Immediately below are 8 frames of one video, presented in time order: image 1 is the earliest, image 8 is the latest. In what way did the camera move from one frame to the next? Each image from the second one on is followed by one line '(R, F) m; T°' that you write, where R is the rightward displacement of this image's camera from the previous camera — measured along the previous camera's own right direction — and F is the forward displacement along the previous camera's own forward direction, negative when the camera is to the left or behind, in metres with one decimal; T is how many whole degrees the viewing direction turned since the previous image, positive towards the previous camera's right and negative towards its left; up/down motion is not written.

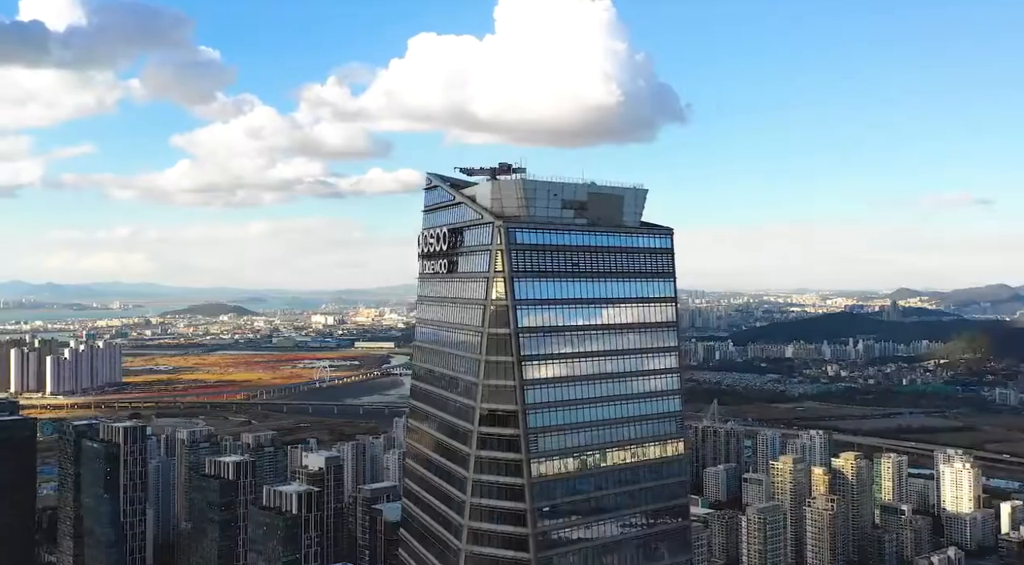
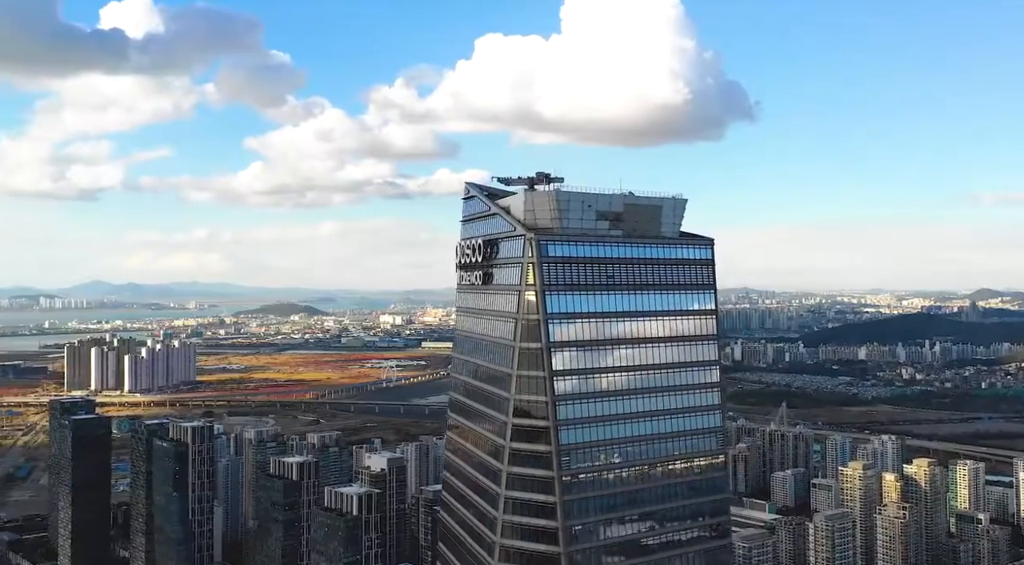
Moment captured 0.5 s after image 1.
(+0.5, +0.2) m; -4°
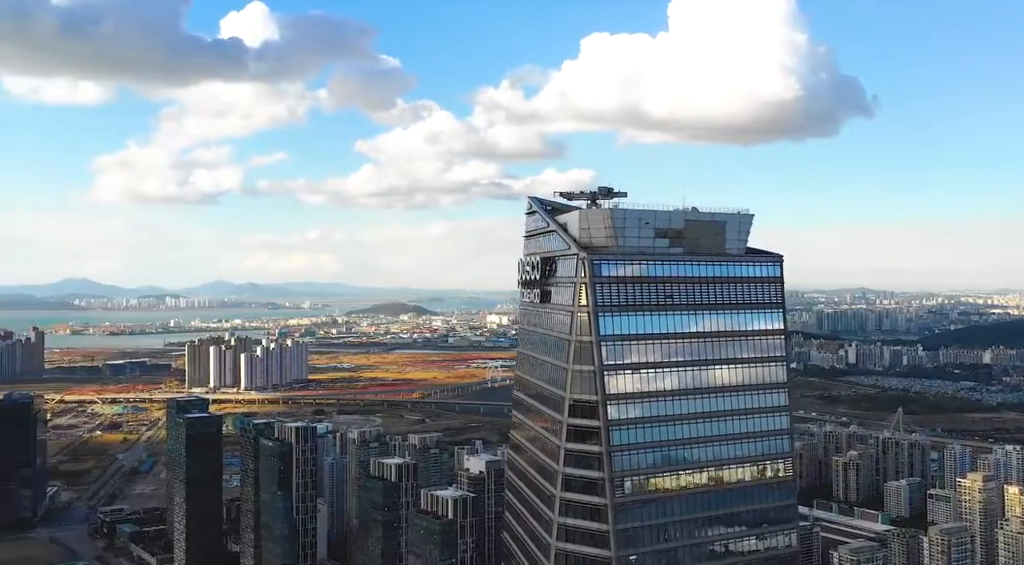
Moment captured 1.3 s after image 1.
(+0.8, +0.4) m; -6°
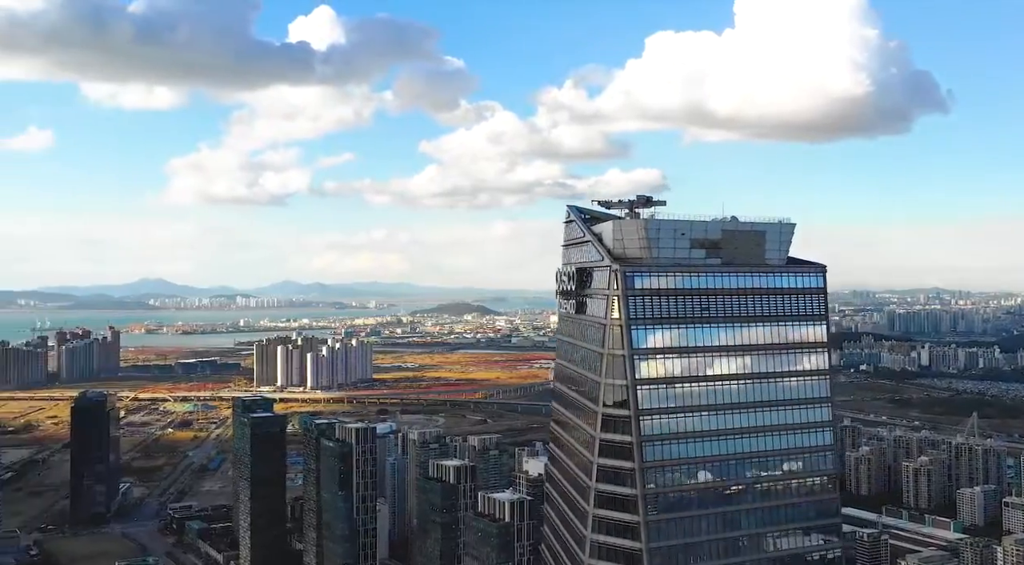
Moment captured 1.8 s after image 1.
(+0.5, +0.2) m; -4°
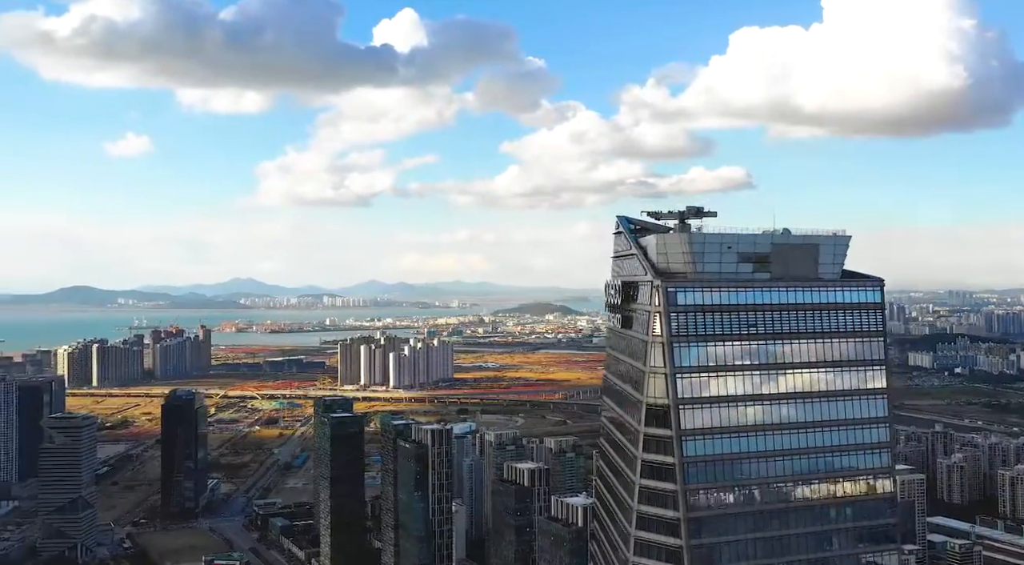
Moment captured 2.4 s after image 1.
(+0.6, +0.3) m; -5°
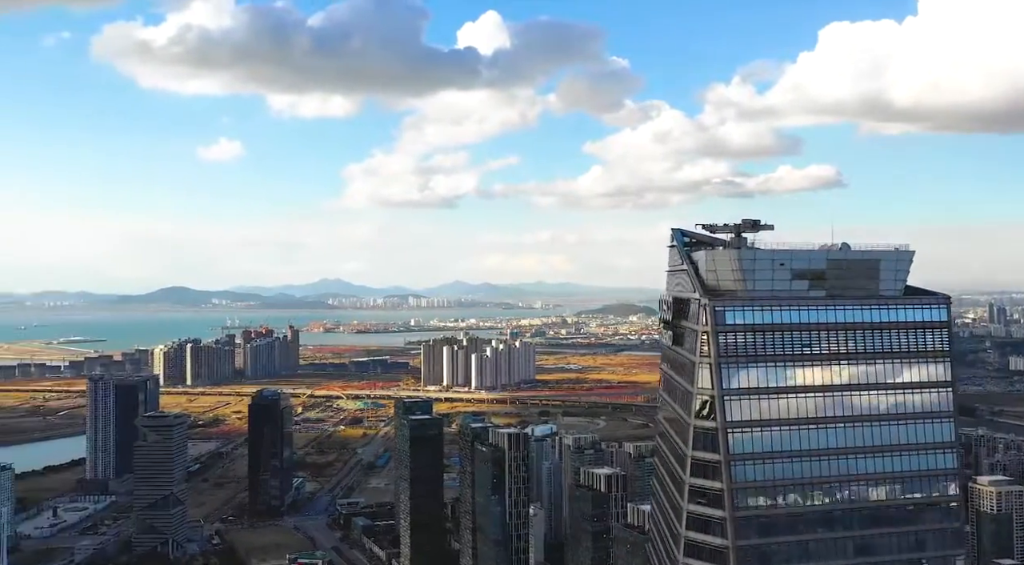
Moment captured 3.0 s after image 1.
(+0.6, +0.3) m; -5°
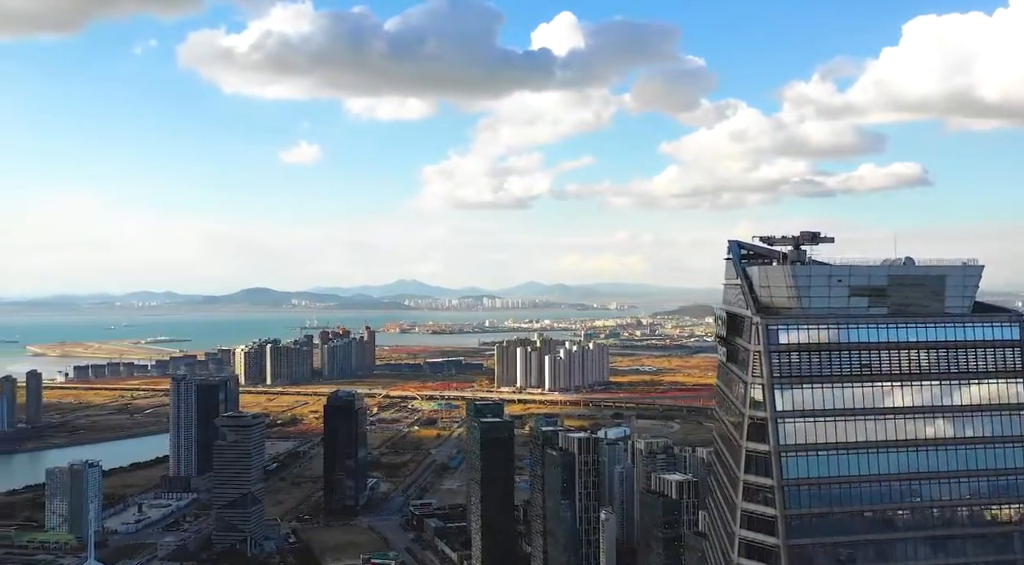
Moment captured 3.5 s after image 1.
(+0.4, +0.3) m; -4°
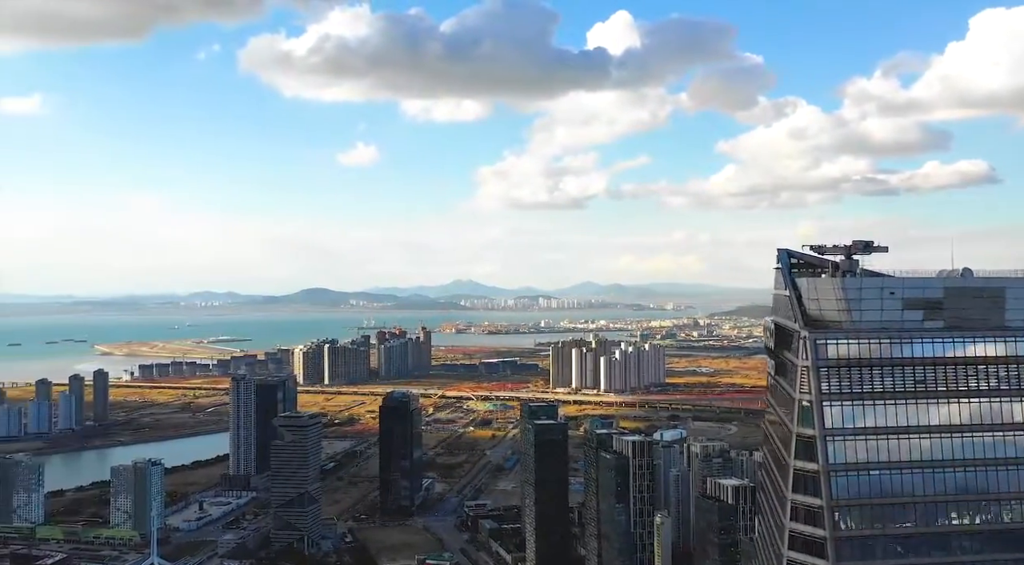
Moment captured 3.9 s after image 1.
(+0.2, +0.2) m; -3°
